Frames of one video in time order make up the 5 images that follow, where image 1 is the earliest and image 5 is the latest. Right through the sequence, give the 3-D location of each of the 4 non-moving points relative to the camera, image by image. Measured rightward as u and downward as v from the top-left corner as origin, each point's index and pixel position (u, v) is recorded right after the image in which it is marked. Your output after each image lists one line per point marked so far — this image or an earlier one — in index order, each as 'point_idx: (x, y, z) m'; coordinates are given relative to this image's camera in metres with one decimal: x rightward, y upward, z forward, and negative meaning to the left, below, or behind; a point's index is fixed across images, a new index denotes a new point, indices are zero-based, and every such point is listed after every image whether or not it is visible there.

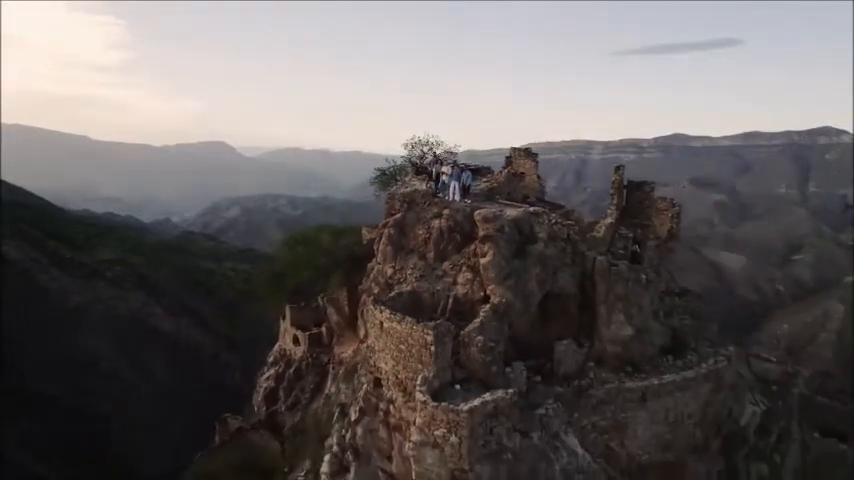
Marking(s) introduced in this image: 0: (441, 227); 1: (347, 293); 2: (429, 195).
0: (+0.4, +0.9, +17.7) m
1: (-2.2, -1.3, +20.1) m
2: (0.0, +1.5, +19.1) m
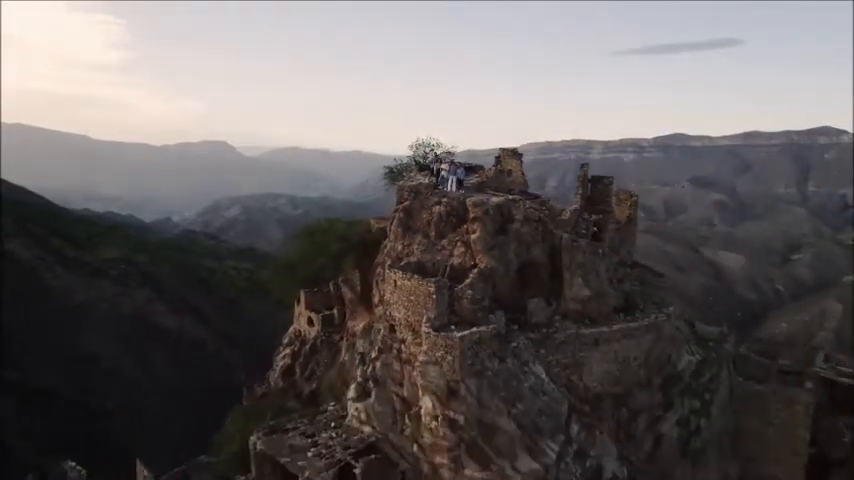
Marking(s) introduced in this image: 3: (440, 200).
0: (+0.4, +1.2, +19.9) m
1: (-2.2, -1.0, +22.4) m
2: (+0.1, +1.8, +21.4) m
3: (+0.4, +1.5, +20.6) m
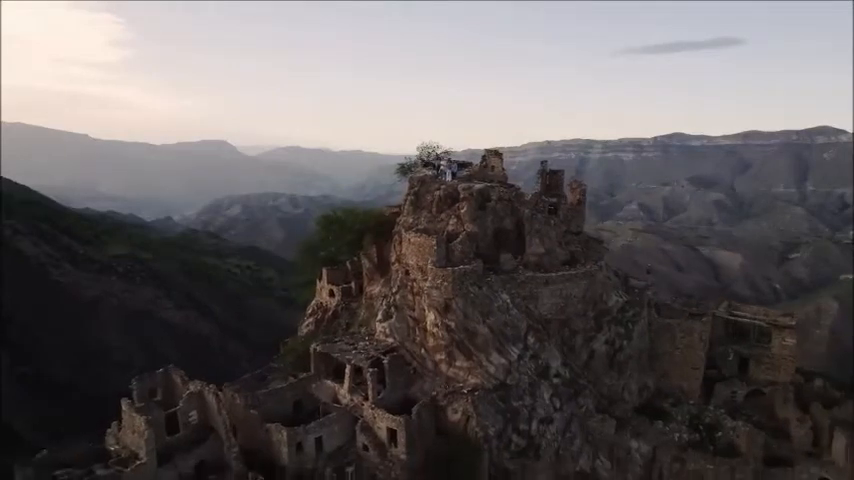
0: (+0.5, +1.8, +24.4) m
1: (-2.1, -0.3, +26.8) m
2: (+0.1, +2.5, +25.9) m
3: (+0.5, +2.1, +25.1) m
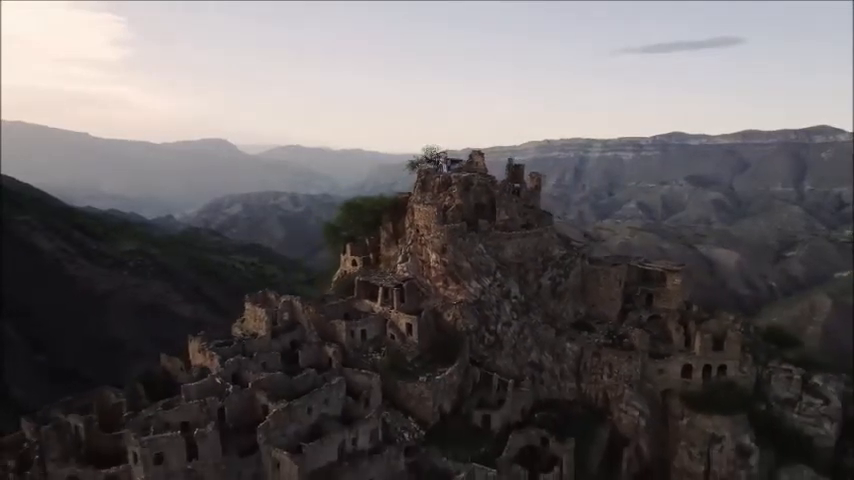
0: (+0.6, +2.8, +31.8) m
1: (-2.0, +0.7, +34.2) m
2: (+0.3, +3.5, +33.3) m
3: (+0.6, +3.1, +32.5) m
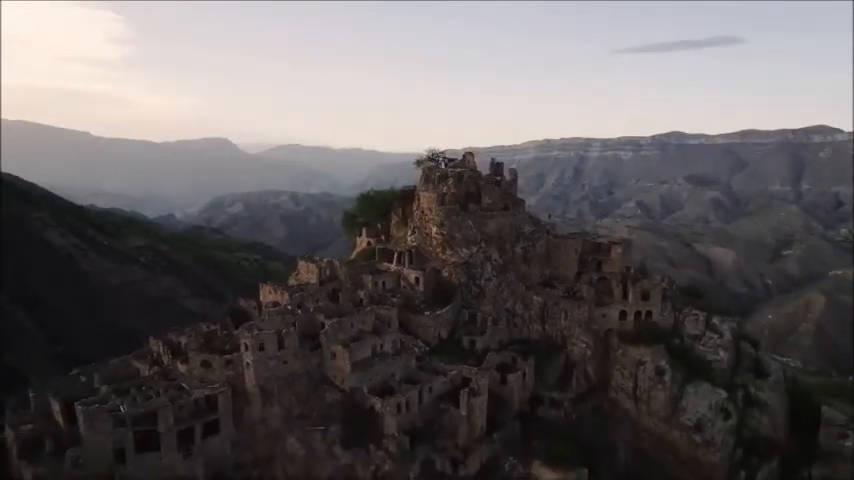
0: (+0.7, +3.8, +39.2) m
1: (-1.8, +1.7, +41.6) m
2: (+0.4, +4.5, +40.7) m
3: (+0.7, +4.1, +39.9) m
